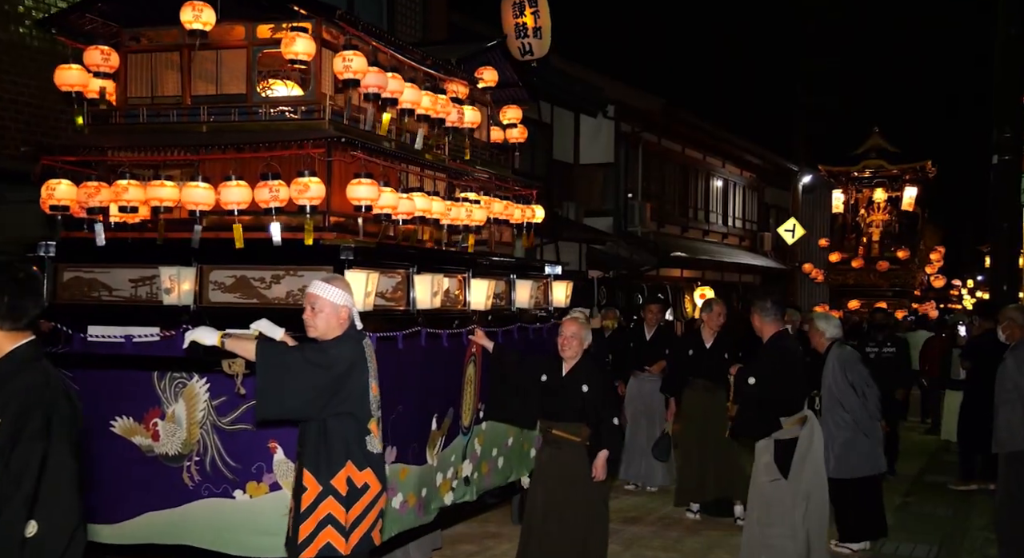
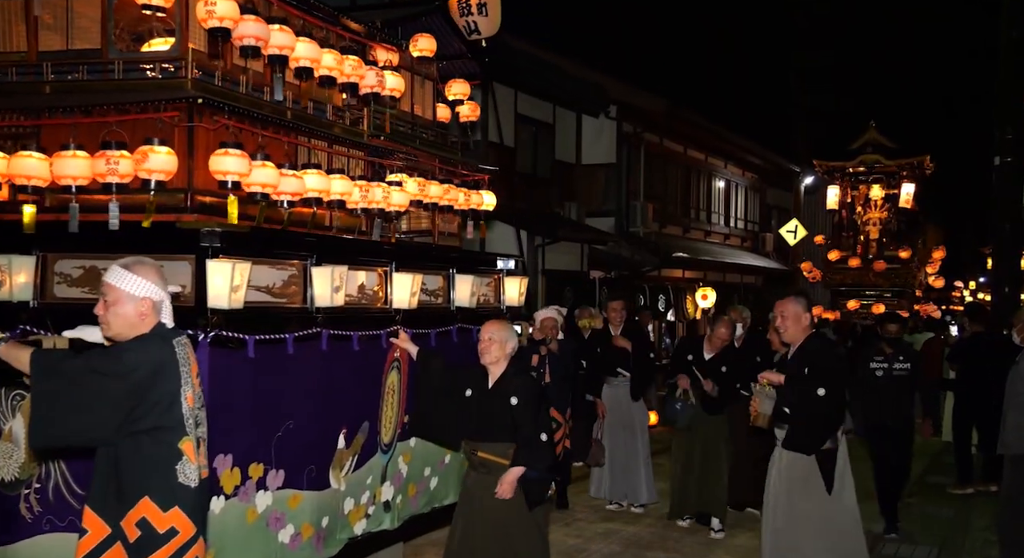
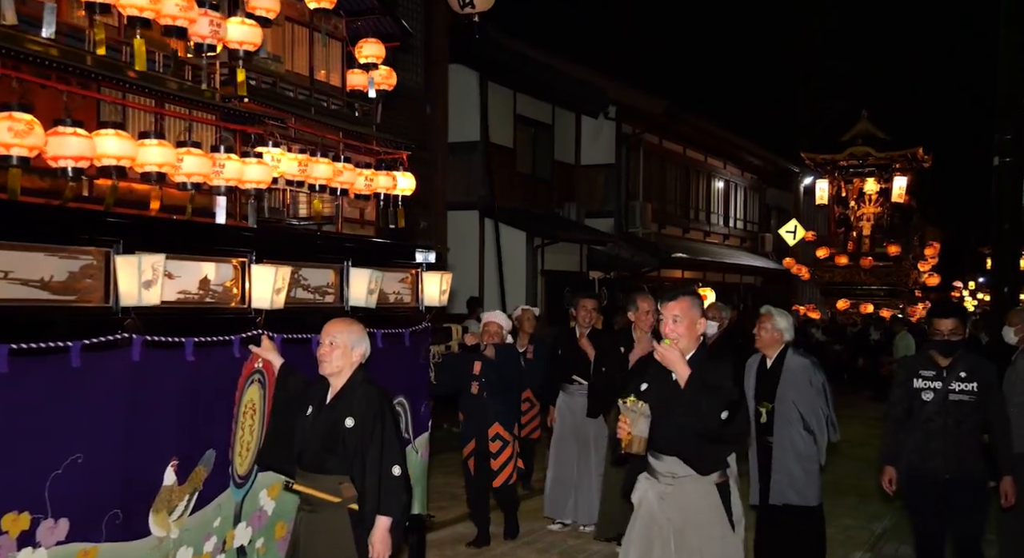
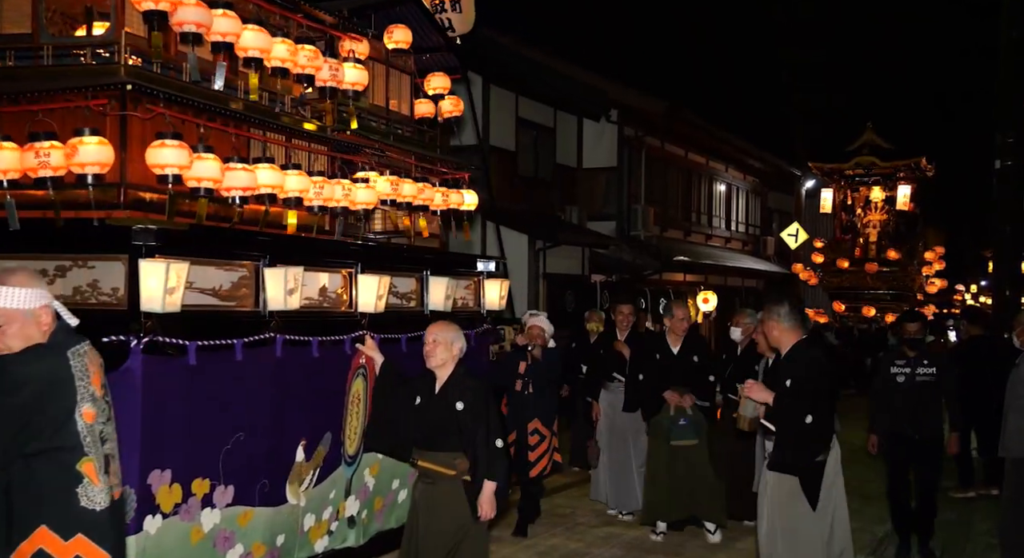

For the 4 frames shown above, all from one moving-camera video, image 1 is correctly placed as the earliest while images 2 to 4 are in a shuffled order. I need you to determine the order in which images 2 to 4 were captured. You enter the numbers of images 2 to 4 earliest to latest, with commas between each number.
2, 4, 3
